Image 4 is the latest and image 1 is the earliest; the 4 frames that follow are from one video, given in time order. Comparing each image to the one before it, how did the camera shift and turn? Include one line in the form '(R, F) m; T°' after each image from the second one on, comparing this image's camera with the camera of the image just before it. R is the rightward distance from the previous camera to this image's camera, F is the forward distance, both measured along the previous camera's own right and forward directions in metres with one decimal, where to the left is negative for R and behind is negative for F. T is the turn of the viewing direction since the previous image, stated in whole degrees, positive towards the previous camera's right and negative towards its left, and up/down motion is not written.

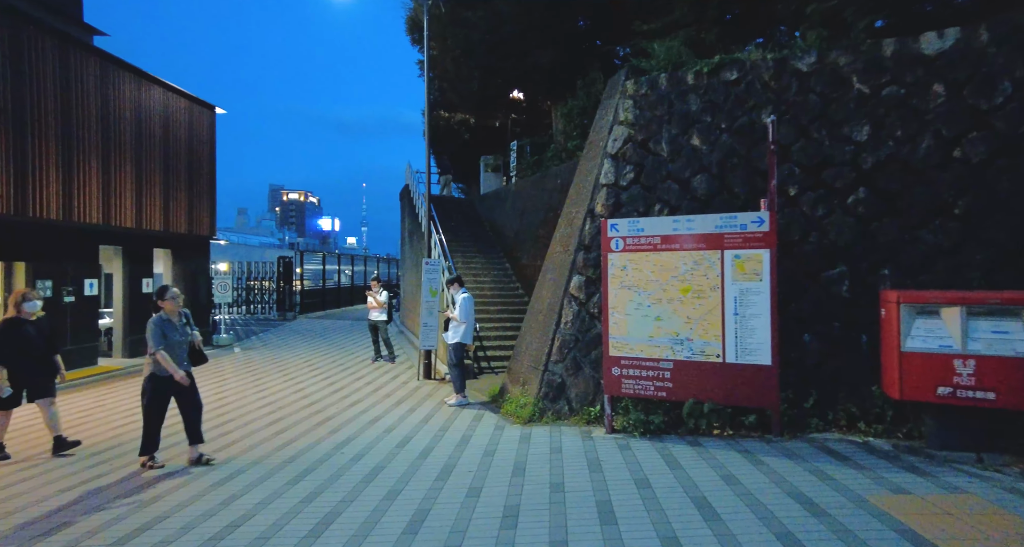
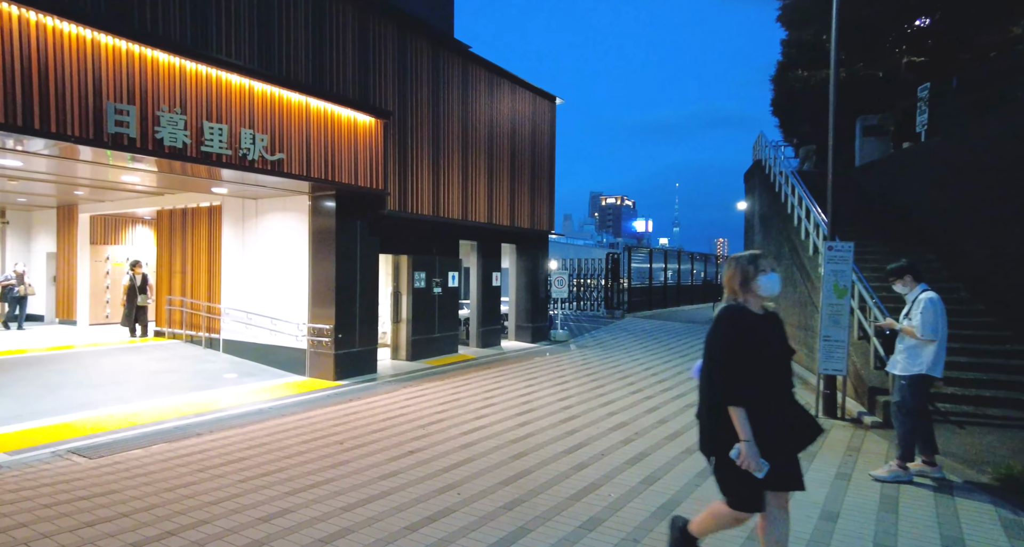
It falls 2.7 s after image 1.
(-0.9, +1.6) m; -28°
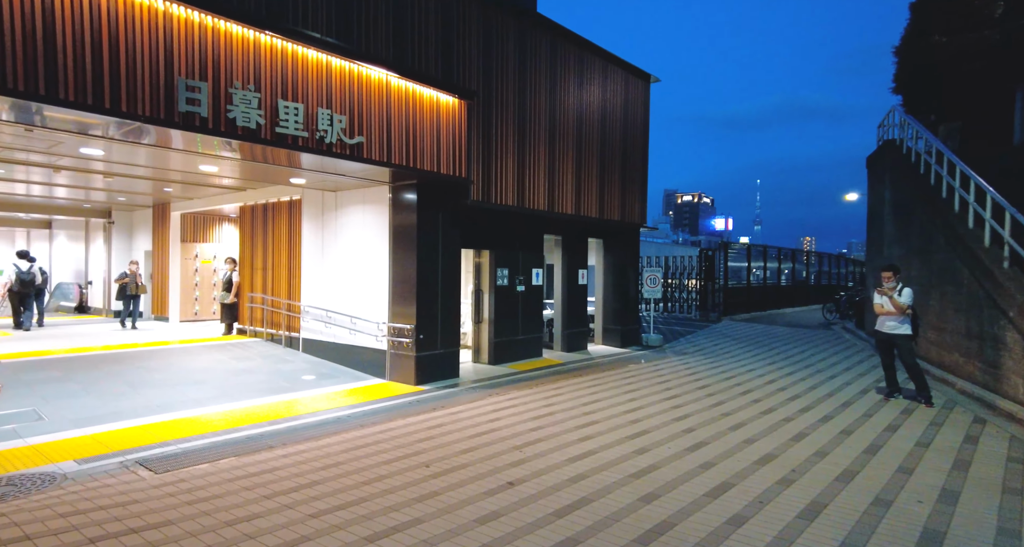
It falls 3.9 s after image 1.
(-0.4, +1.0) m; -7°
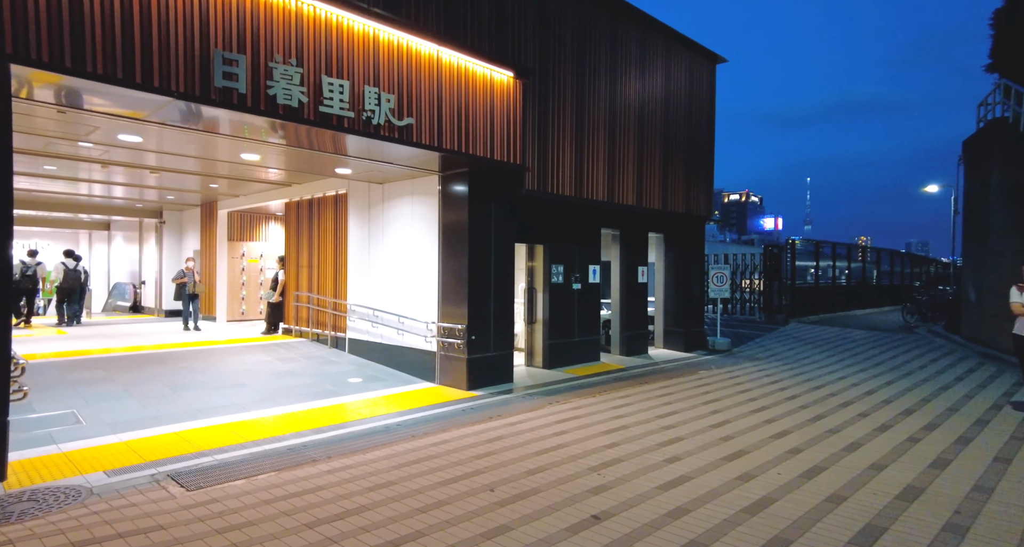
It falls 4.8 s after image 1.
(-0.3, +0.8) m; -4°
